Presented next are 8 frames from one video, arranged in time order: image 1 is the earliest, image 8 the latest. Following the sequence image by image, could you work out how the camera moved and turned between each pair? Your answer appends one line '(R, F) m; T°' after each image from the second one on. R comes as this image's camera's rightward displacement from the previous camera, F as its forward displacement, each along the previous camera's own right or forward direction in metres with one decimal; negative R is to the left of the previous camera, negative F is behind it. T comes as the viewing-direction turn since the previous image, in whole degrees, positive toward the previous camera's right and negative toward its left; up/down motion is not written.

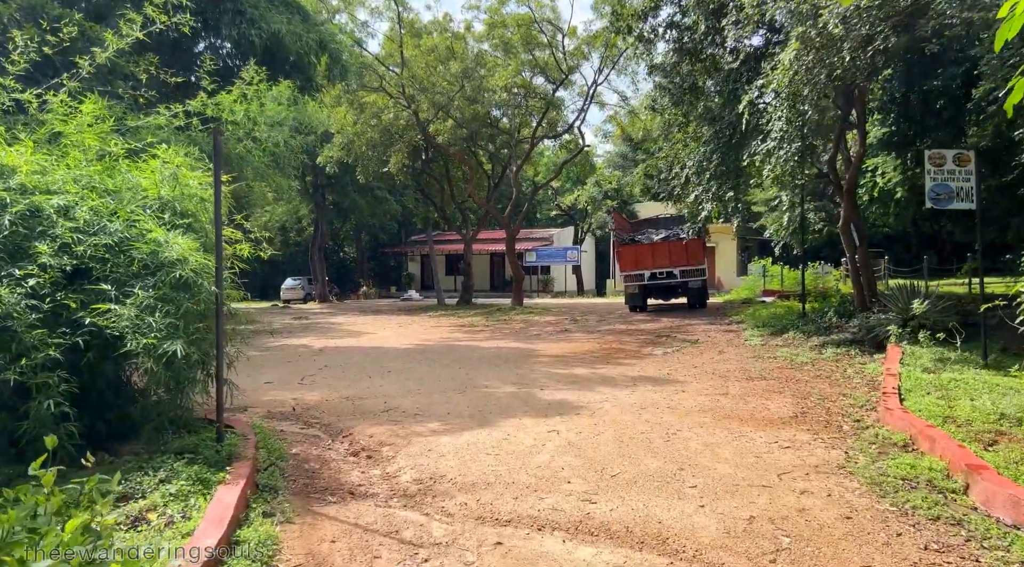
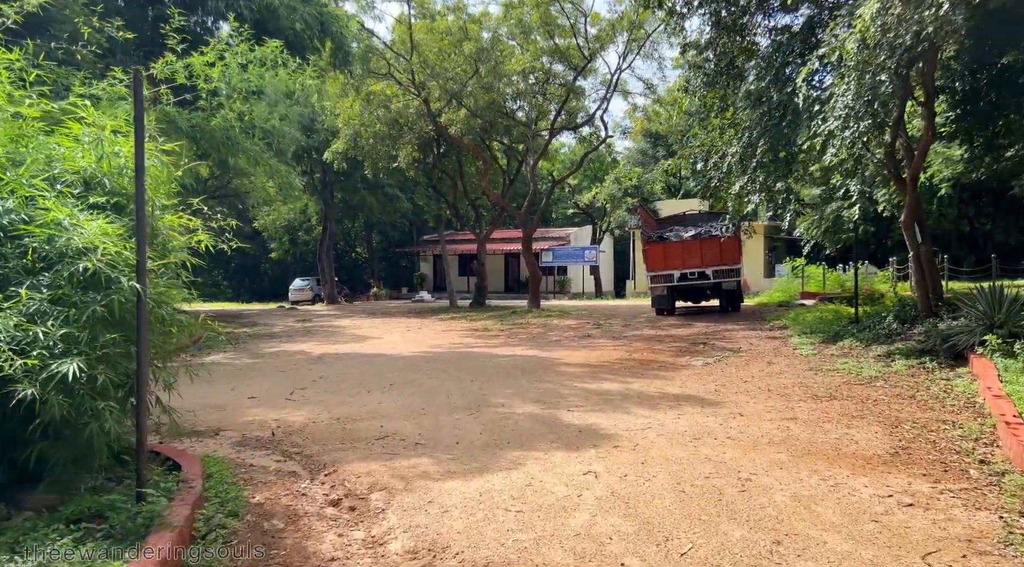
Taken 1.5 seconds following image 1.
(-0.1, +1.5) m; -1°
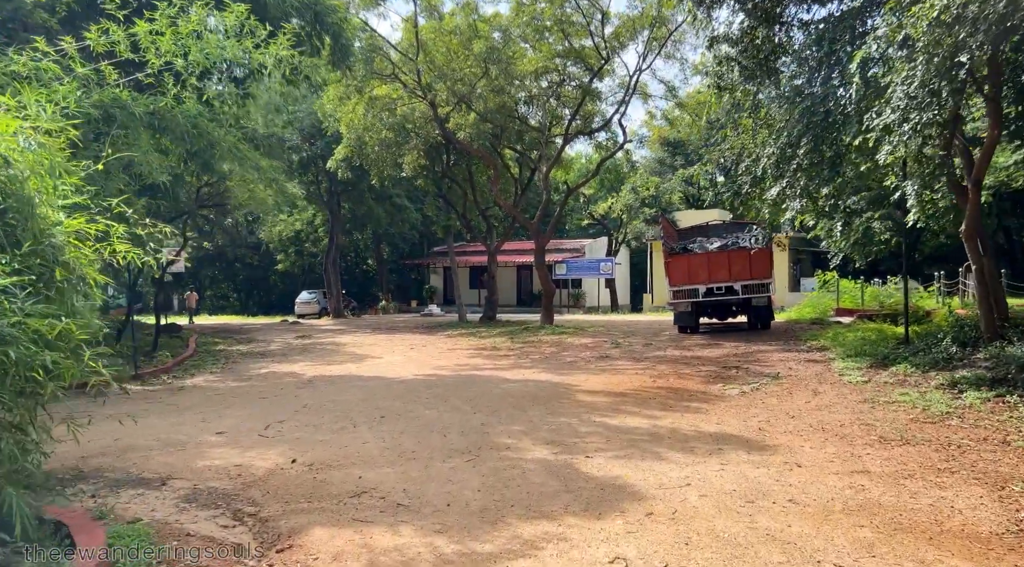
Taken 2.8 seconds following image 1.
(+0.1, +1.3) m; -1°
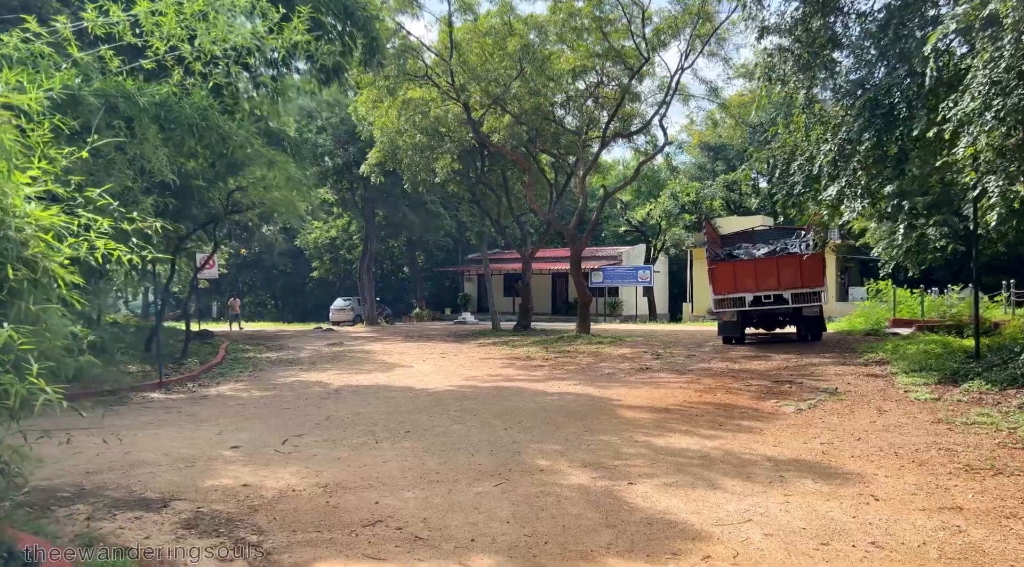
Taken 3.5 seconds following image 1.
(0.0, +0.7) m; -3°
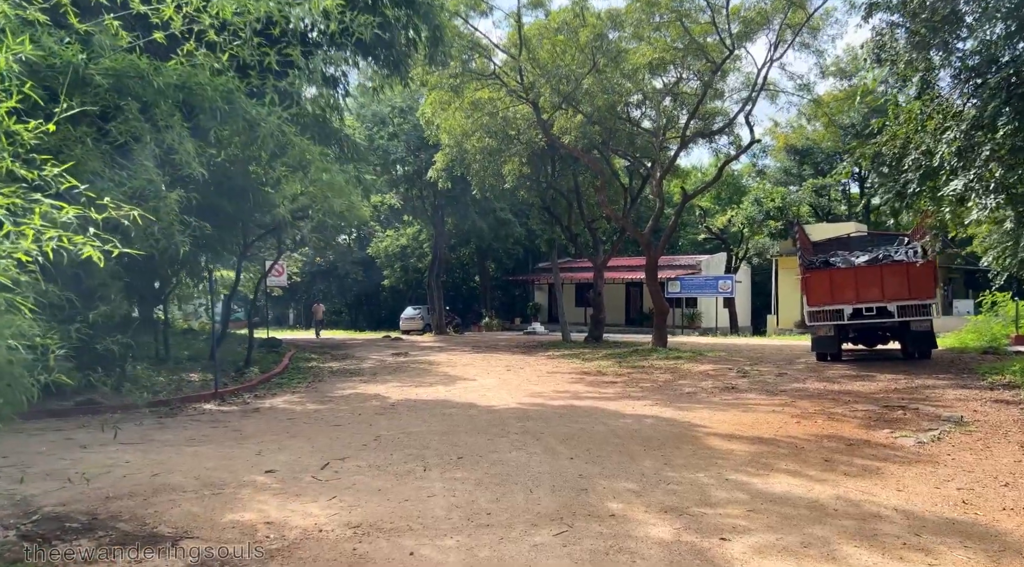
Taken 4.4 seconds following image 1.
(+0.1, +1.0) m; -5°
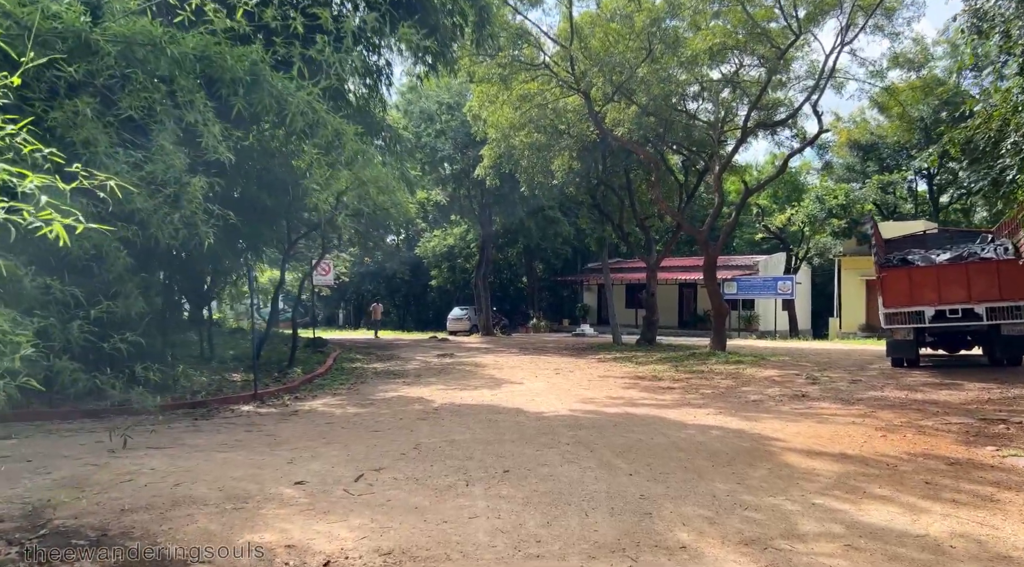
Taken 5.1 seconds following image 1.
(0.0, +0.7) m; -4°
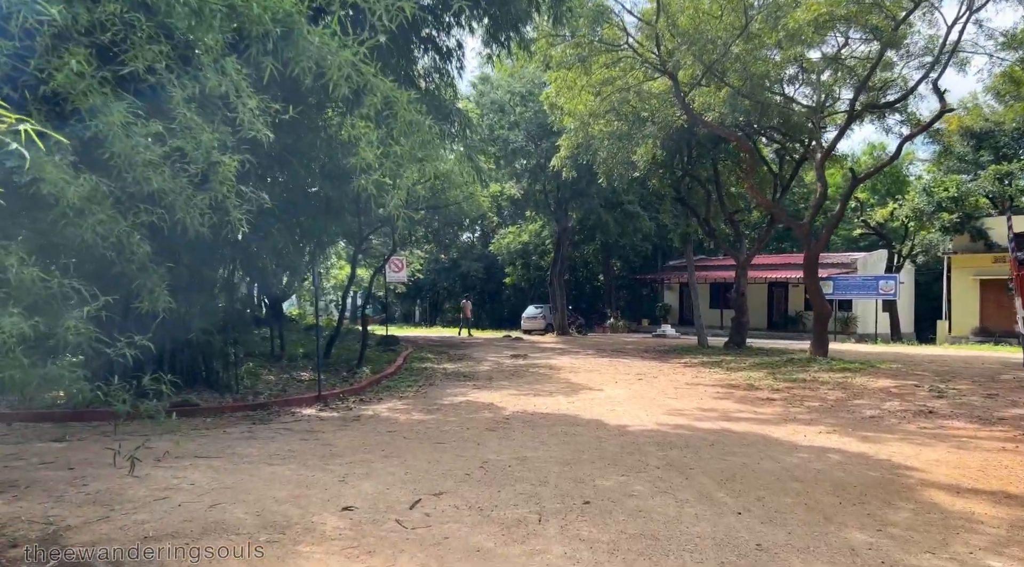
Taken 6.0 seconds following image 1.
(-0.1, +1.0) m; -6°
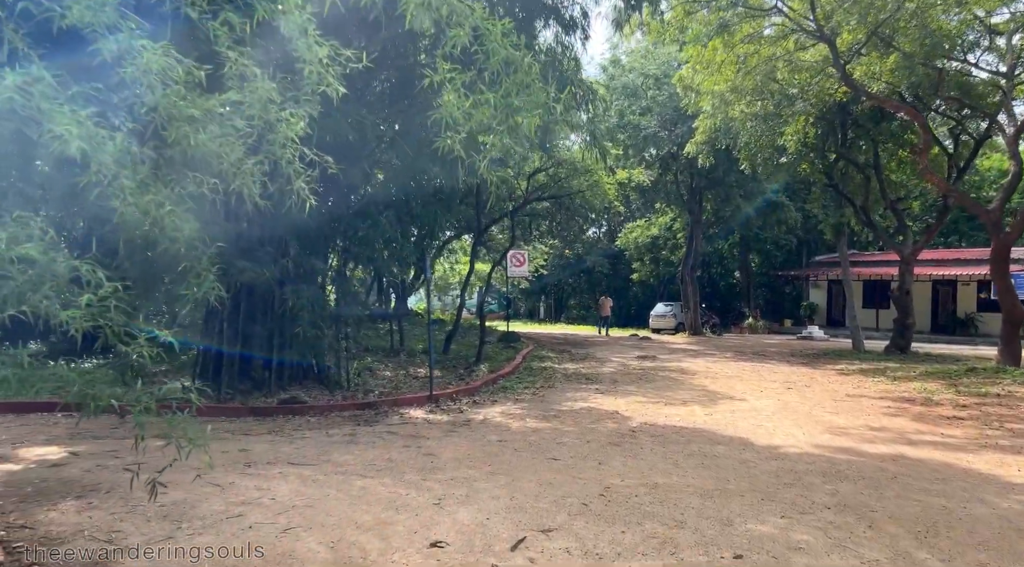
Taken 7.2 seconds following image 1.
(0.0, +1.2) m; -10°
